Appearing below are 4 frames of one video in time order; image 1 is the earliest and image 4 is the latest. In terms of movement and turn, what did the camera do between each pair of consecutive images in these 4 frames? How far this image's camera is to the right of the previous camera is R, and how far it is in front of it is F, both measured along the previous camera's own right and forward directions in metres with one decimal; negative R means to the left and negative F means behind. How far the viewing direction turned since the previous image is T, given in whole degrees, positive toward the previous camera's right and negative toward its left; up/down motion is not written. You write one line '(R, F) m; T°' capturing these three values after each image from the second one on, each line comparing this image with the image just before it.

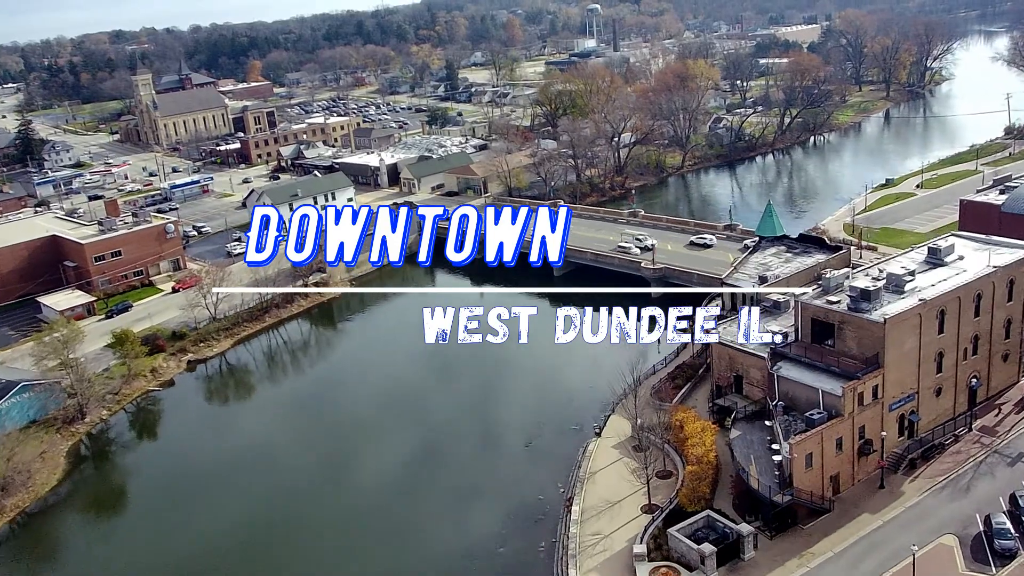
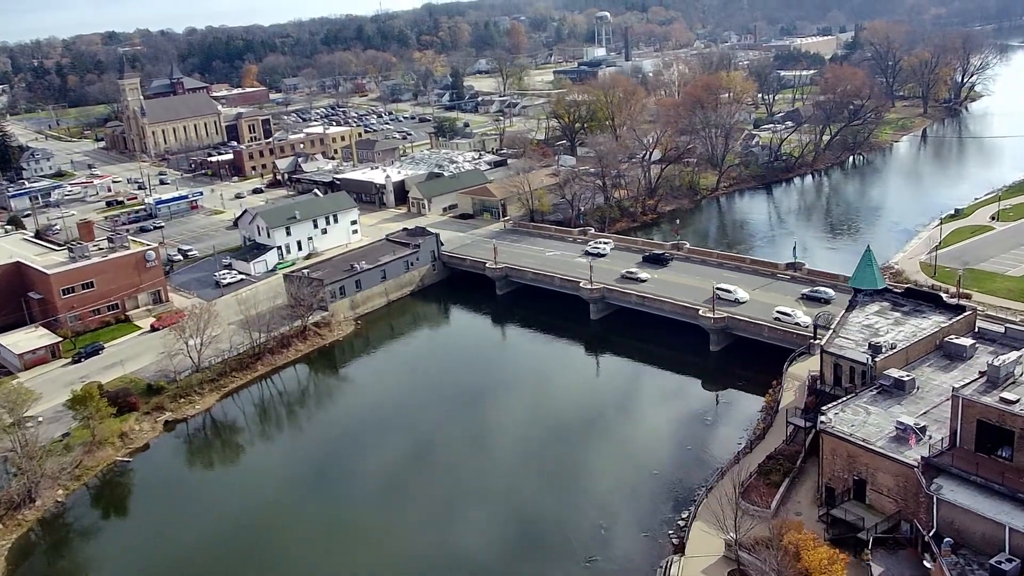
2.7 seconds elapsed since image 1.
(-1.9, +5.8) m; 0°
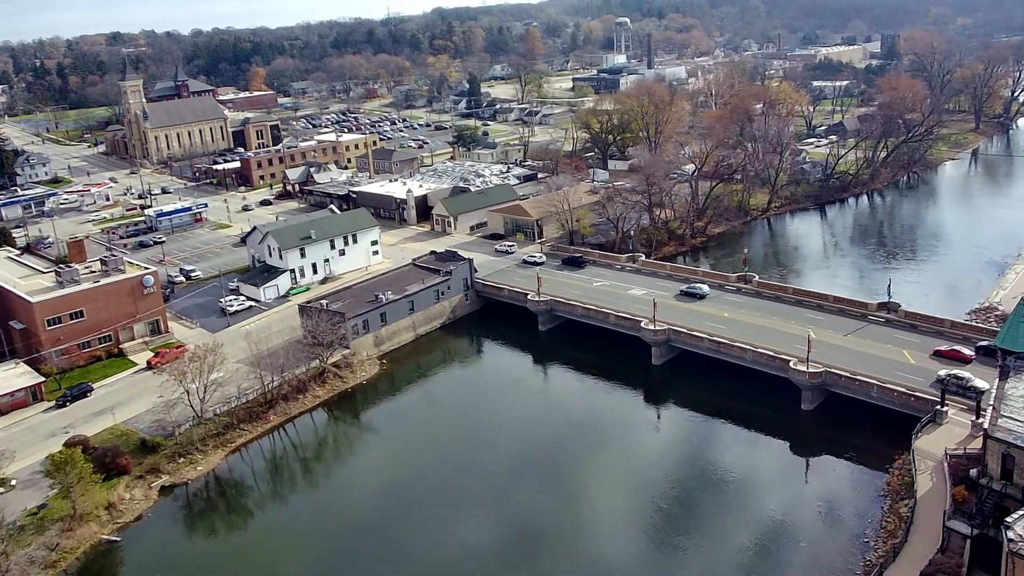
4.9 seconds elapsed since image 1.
(-2.2, +5.1) m; 0°
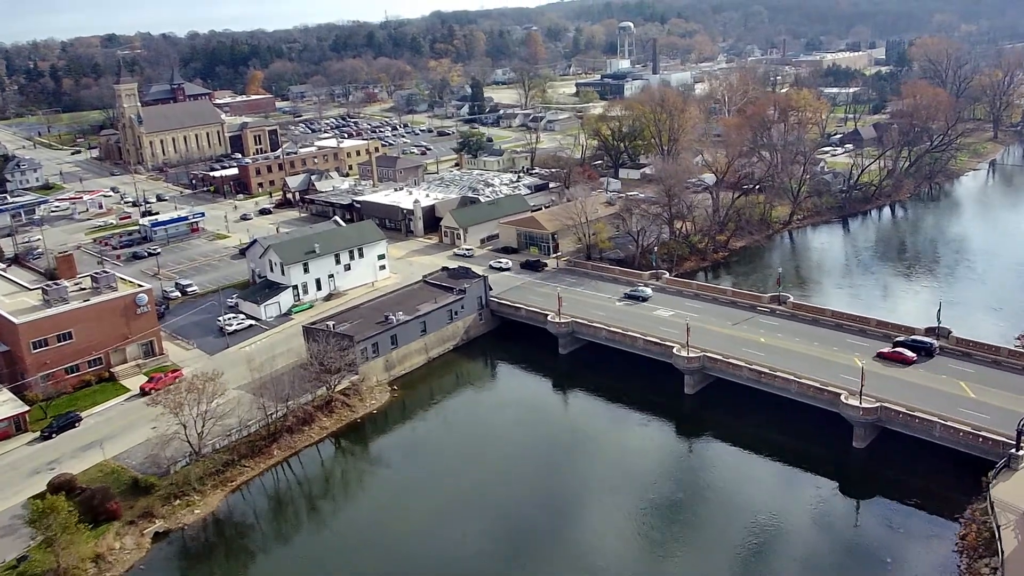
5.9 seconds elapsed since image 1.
(-1.1, +2.4) m; 0°
